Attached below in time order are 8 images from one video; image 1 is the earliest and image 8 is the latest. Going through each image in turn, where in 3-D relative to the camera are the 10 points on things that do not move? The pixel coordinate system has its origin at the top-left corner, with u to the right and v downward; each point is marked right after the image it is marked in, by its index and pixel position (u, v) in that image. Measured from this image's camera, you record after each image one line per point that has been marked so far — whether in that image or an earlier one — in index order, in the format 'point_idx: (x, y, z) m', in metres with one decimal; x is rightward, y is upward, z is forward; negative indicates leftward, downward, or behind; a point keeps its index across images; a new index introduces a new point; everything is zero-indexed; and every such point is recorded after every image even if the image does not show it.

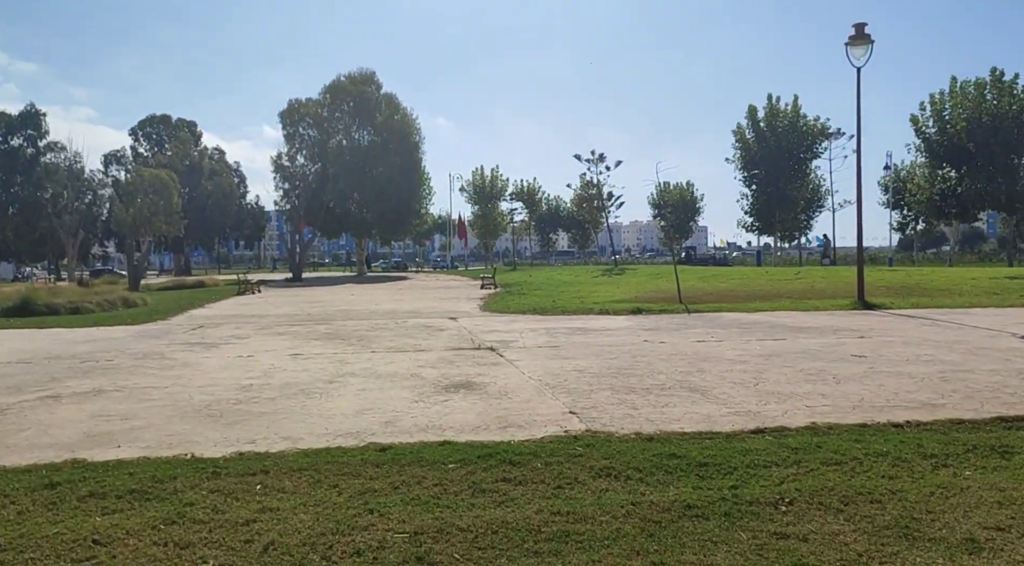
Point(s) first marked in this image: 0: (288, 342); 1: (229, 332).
0: (-4.5, -1.2, +14.8) m
1: (-6.6, -1.1, +17.0) m
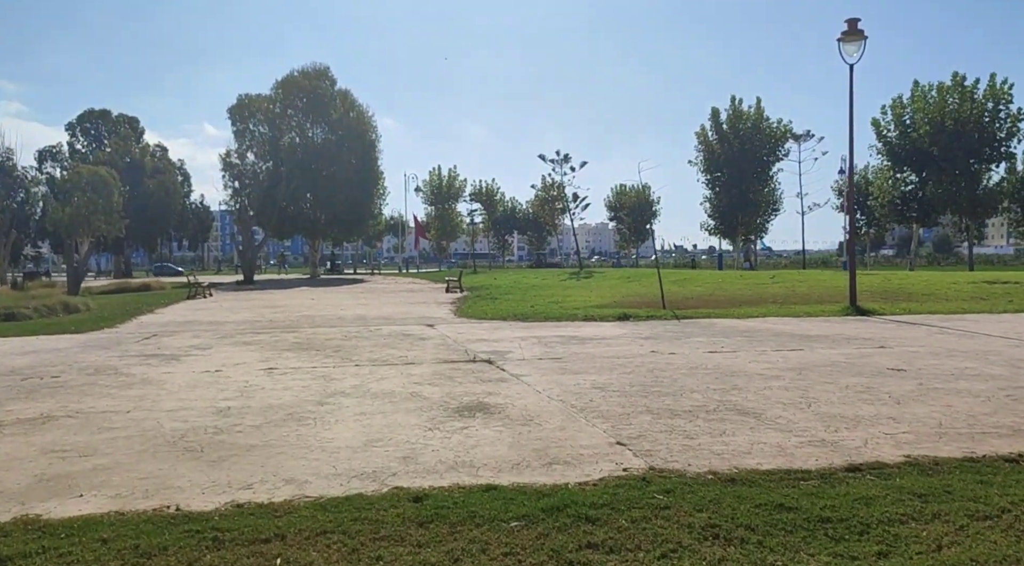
0: (-4.6, -1.3, +13.4) m
1: (-6.8, -1.2, +15.4) m
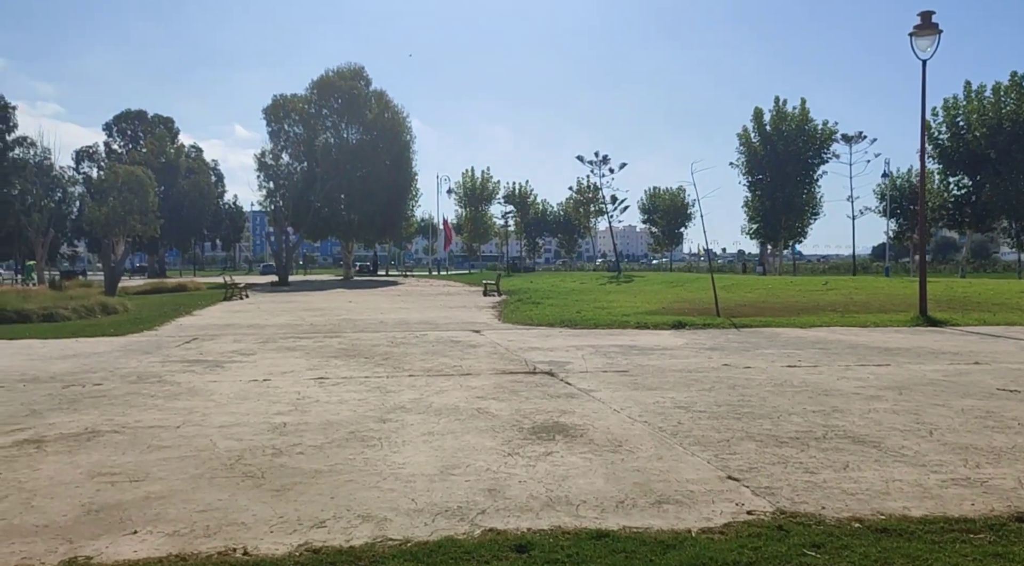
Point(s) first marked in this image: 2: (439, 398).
0: (-3.6, -1.4, +12.8) m
1: (-5.7, -1.3, +14.9) m
2: (-0.9, -1.5, +9.5) m
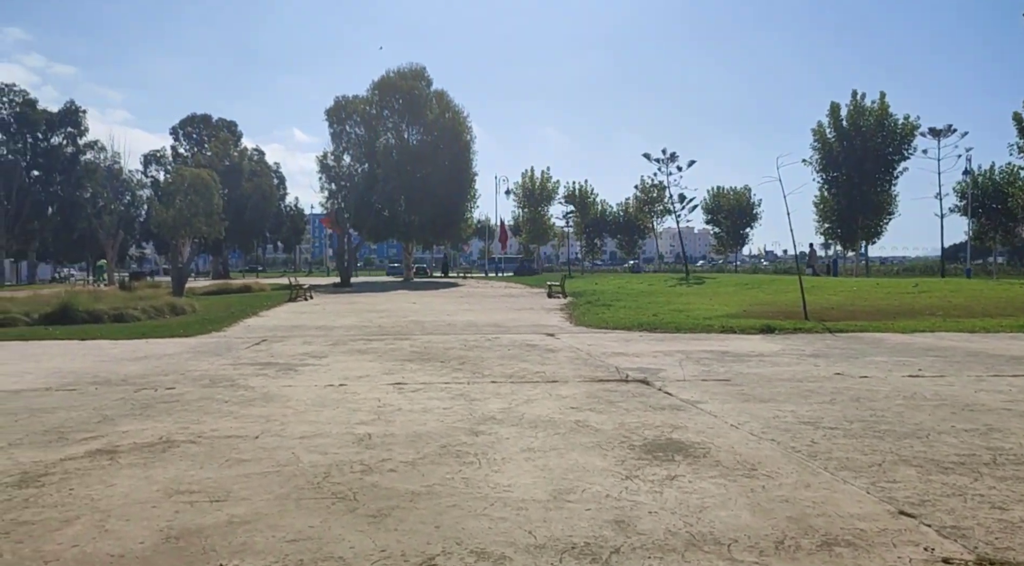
0: (-2.2, -1.4, +12.2) m
1: (-4.2, -1.3, +14.4) m
2: (+0.2, -1.5, +8.7) m
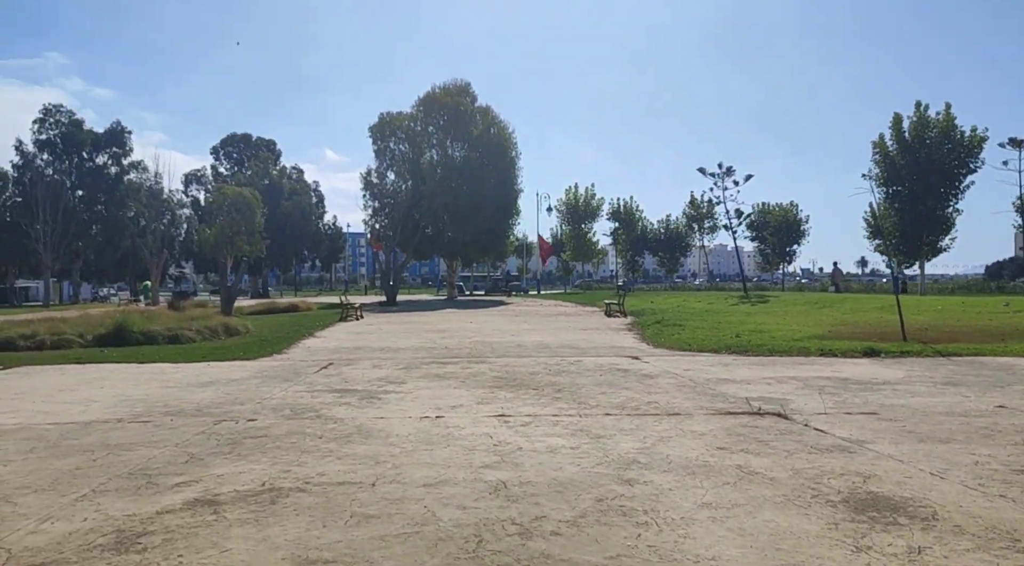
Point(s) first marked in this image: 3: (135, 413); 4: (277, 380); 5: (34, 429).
0: (-0.7, -1.7, +11.2) m
1: (-2.6, -1.7, +13.5) m
2: (+1.6, -1.7, +7.6) m
3: (-4.9, -1.7, +9.6) m
4: (-4.1, -1.7, +12.7) m
5: (-5.6, -1.7, +8.6) m
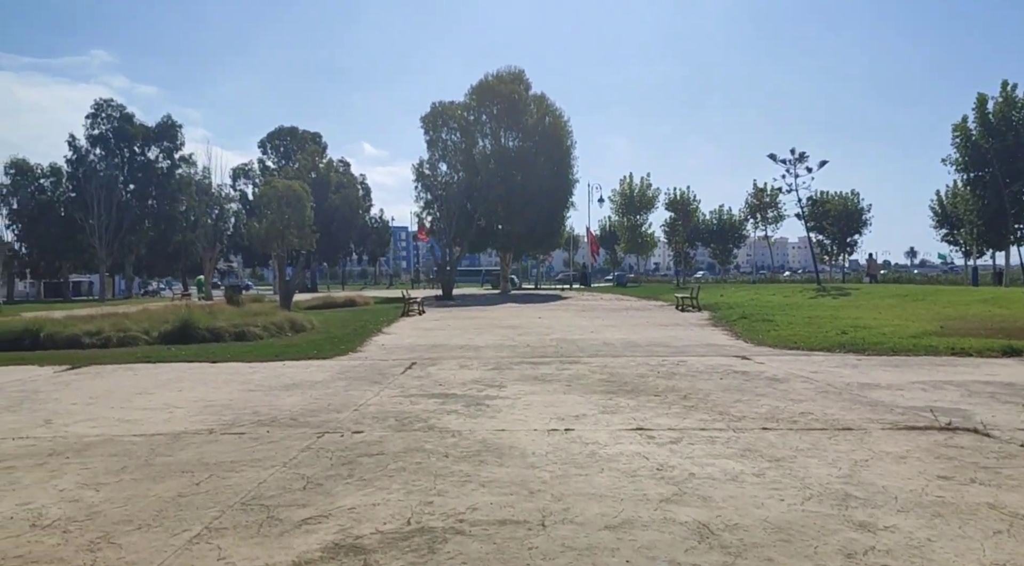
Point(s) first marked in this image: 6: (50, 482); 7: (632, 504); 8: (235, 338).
0: (+1.0, -1.6, +10.0) m
1: (-0.8, -1.6, +12.3) m
2: (+3.1, -1.6, +6.2) m
3: (-3.4, -1.6, +8.6) m
4: (-2.4, -1.6, +11.7) m
5: (-4.1, -1.7, +7.6) m
6: (-3.9, -1.7, +6.1) m
7: (+0.9, -1.7, +5.6) m
8: (-6.9, -1.3, +18.1) m
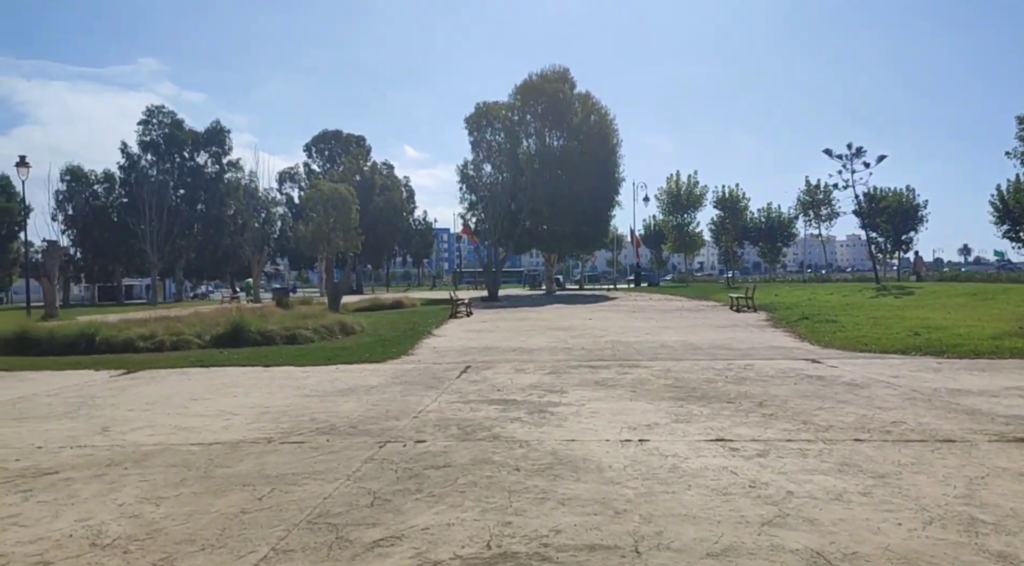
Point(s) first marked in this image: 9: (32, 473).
0: (+1.8, -1.6, +9.5) m
1: (+0.2, -1.6, +11.9) m
2: (+3.7, -1.6, +5.6) m
3: (-2.6, -1.7, +8.3) m
4: (-1.4, -1.6, +11.3) m
5: (-3.4, -1.7, +7.4) m
6: (-3.3, -1.7, +5.9) m
7: (+1.5, -1.7, +5.1) m
8: (-5.6, -1.4, +18.0) m
9: (-4.4, -1.7, +6.7) m
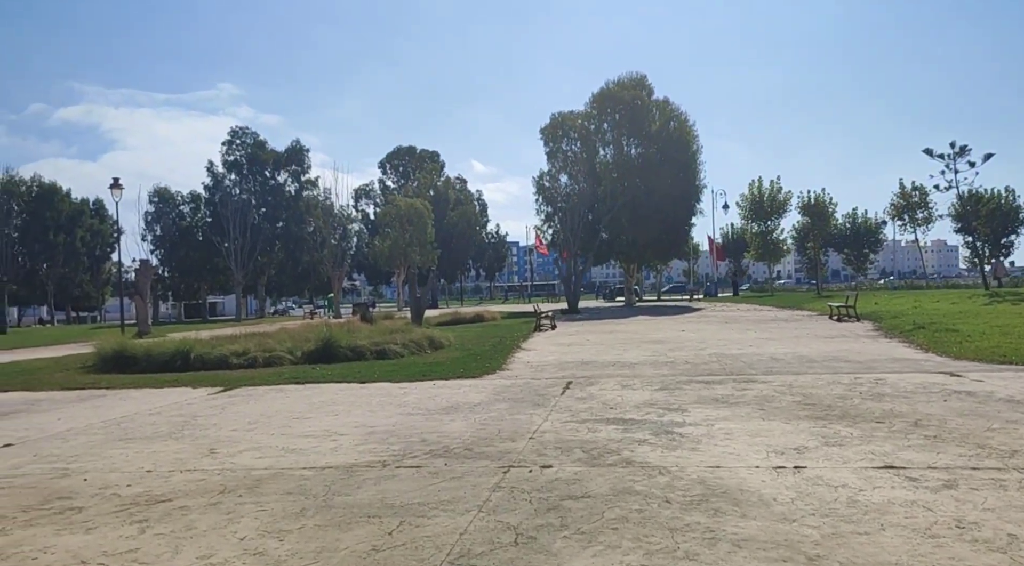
0: (+3.3, -1.7, +8.5) m
1: (+1.8, -1.7, +11.1) m
2: (+4.8, -1.6, +4.5) m
3: (-1.2, -1.8, +7.8) m
4: (+0.2, -1.8, +10.7) m
5: (-2.1, -1.8, +6.9) m
6: (-2.1, -1.8, +5.4) m
7: (+2.5, -1.7, +4.2) m
8: (-3.3, -1.8, +17.8) m
9: (-3.2, -1.9, +6.3) m
